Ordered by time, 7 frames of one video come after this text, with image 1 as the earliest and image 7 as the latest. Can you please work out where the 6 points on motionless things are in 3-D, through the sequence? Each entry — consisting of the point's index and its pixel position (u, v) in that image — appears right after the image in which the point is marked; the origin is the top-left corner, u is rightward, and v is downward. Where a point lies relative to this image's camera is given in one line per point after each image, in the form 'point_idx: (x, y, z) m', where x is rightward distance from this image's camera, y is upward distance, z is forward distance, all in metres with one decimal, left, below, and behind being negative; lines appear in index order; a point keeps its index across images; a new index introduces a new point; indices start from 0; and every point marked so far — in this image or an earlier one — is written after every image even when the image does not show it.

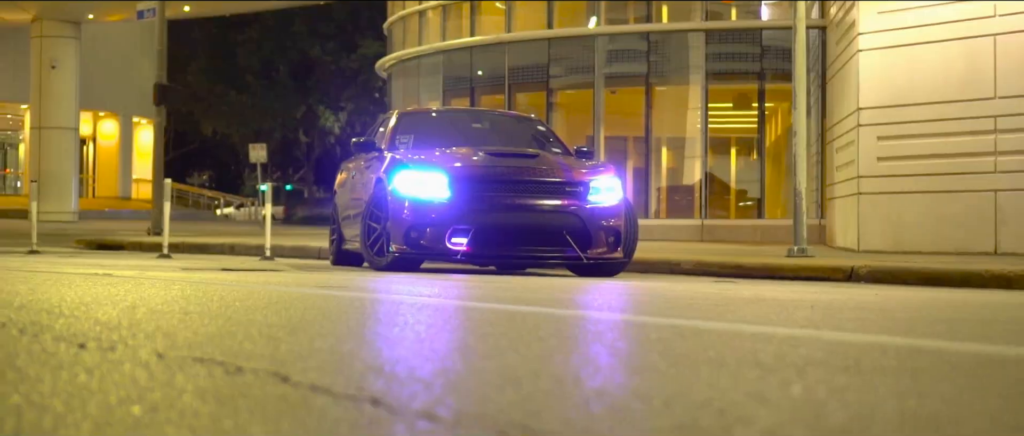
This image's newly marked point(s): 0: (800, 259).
0: (+2.6, -0.4, +14.3) m
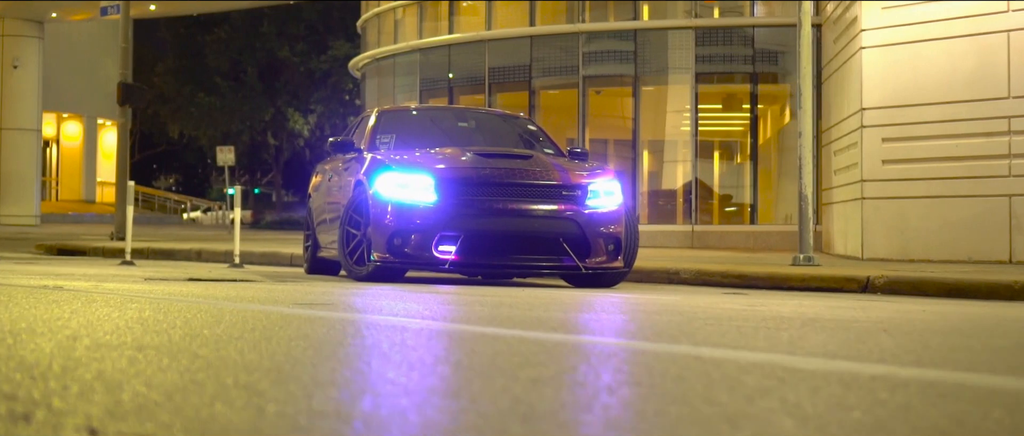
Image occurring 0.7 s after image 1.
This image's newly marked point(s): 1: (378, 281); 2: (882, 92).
0: (+2.4, -0.4, +13.4) m
1: (-0.9, -0.5, +11.5) m
2: (+3.7, +1.3, +16.4) m
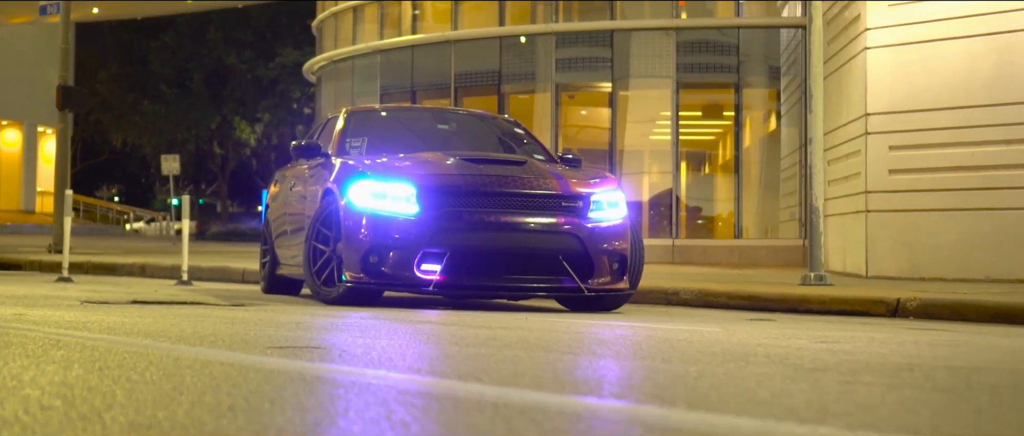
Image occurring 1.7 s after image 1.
0: (+2.3, -0.5, +12.1) m
1: (-1.0, -0.5, +10.1) m
2: (+3.5, +1.1, +15.1) m
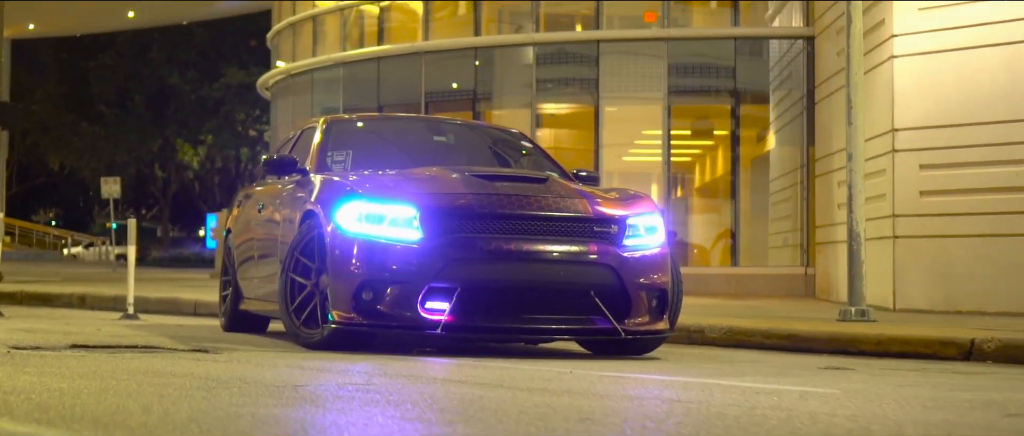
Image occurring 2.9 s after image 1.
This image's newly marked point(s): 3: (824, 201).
0: (+2.3, -0.7, +10.6) m
1: (-0.9, -0.7, +8.4) m
2: (+3.4, +0.9, +13.6) m
3: (+3.3, +0.2, +16.9) m
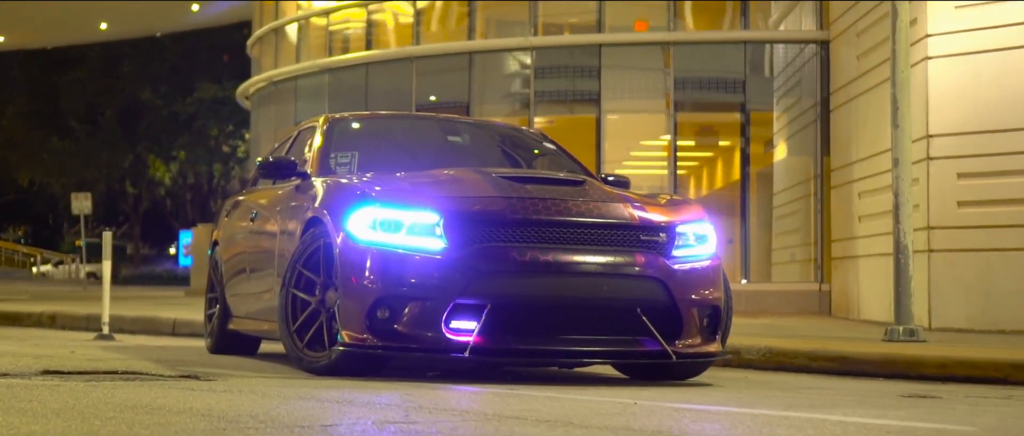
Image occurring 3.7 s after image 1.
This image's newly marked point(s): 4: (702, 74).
0: (+2.4, -0.8, +9.6) m
1: (-0.7, -0.7, +7.4) m
2: (+3.5, +0.8, +12.7) m
3: (+3.3, 0.0, +16.0) m
4: (+2.1, +1.8, +18.4) m
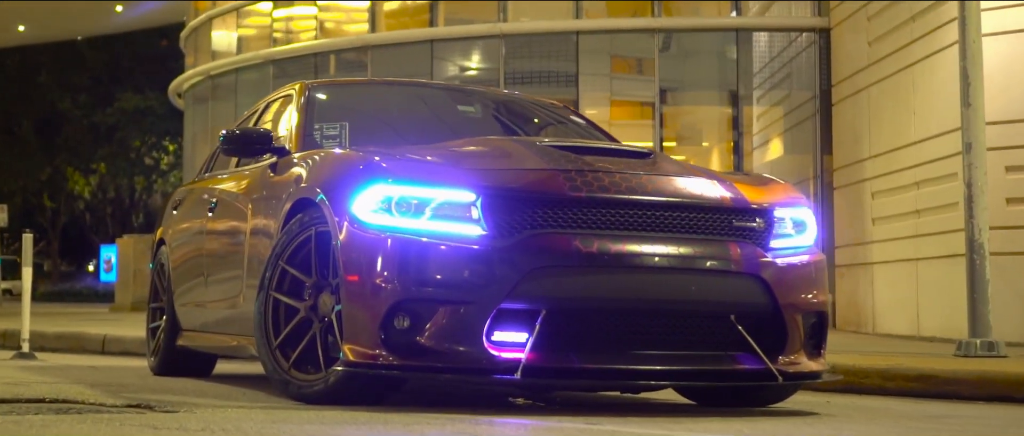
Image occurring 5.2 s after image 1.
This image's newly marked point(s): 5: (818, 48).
0: (+2.5, -0.7, +8.0) m
1: (-0.6, -0.7, +5.7) m
2: (+3.4, +0.8, +11.2) m
3: (+3.0, 0.0, +14.5) m
4: (+1.8, +1.7, +16.8) m
5: (+3.1, +1.7, +16.4) m
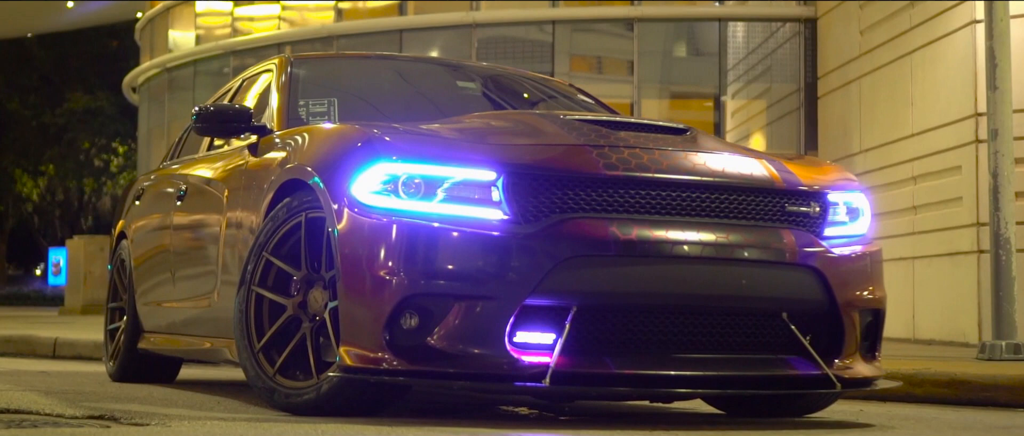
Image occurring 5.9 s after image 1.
0: (+2.5, -0.7, +7.4) m
1: (-0.5, -0.6, +5.0) m
2: (+3.3, +0.9, +10.7) m
3: (+2.8, 0.0, +13.9) m
4: (+1.5, +1.7, +16.2) m
5: (+2.8, +1.7, +15.9) m
